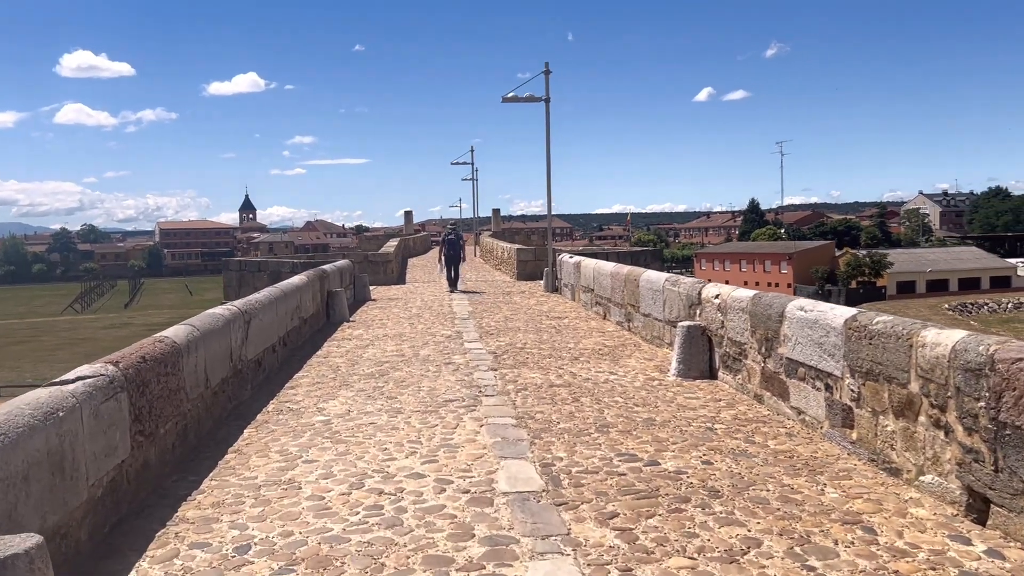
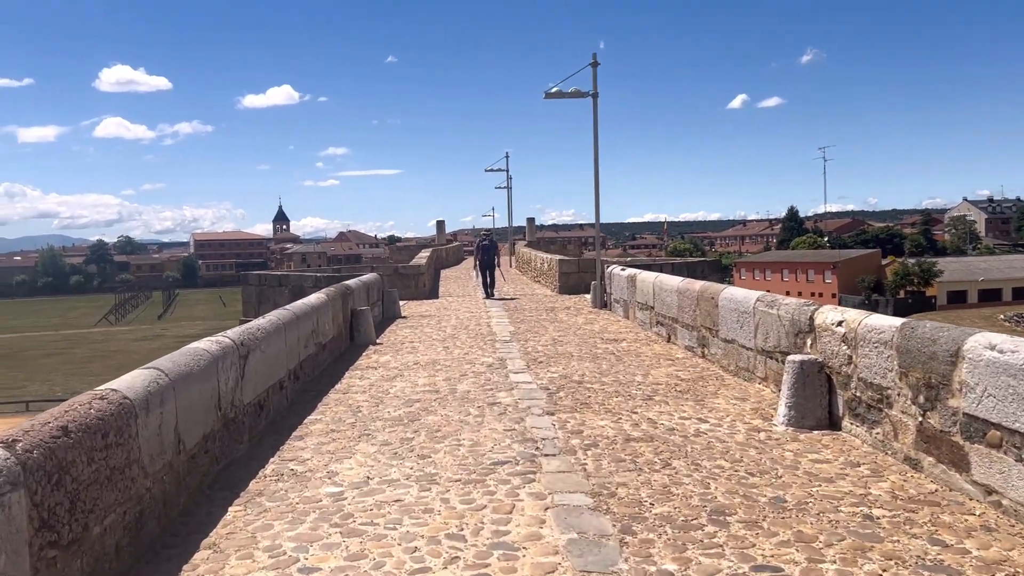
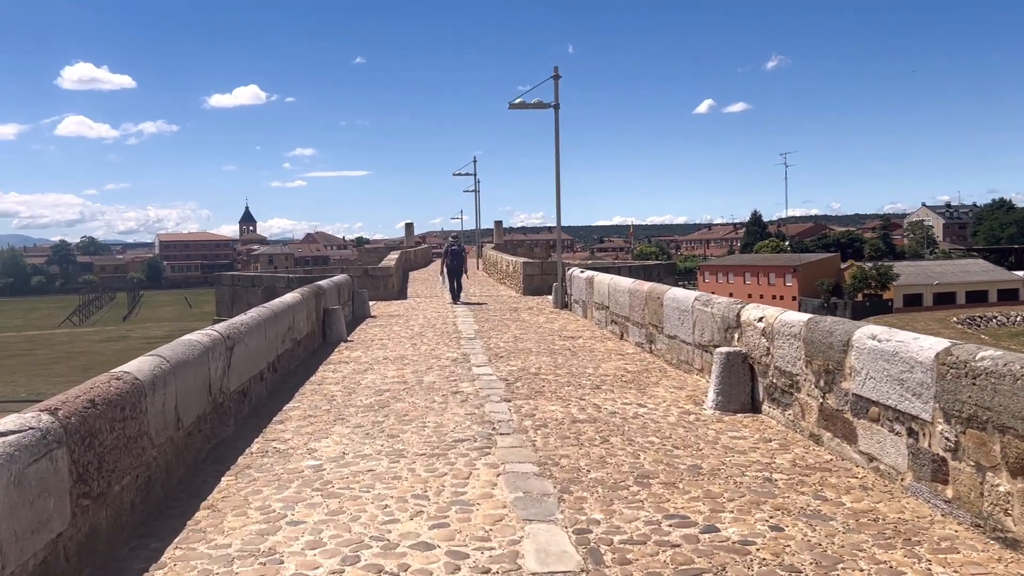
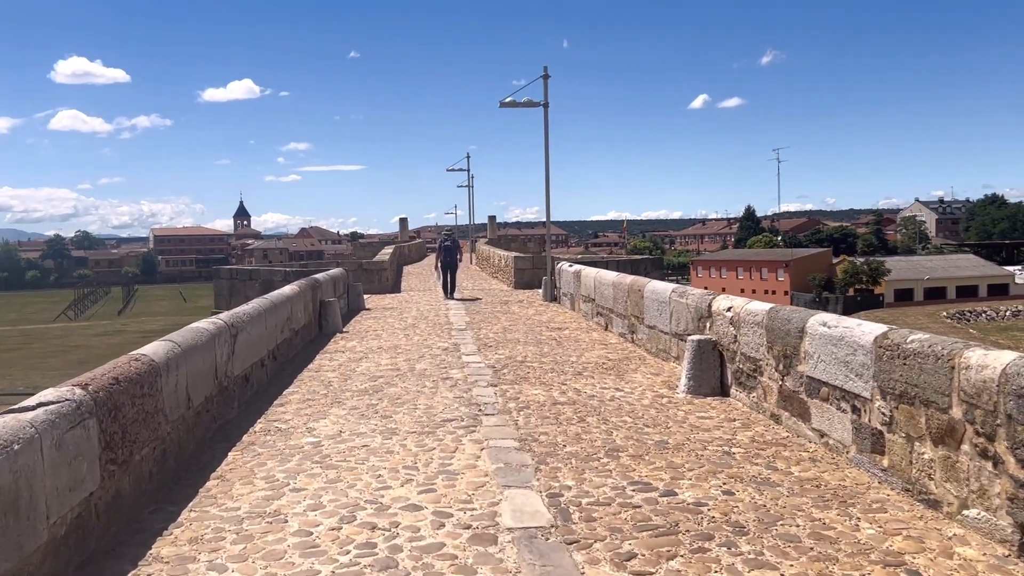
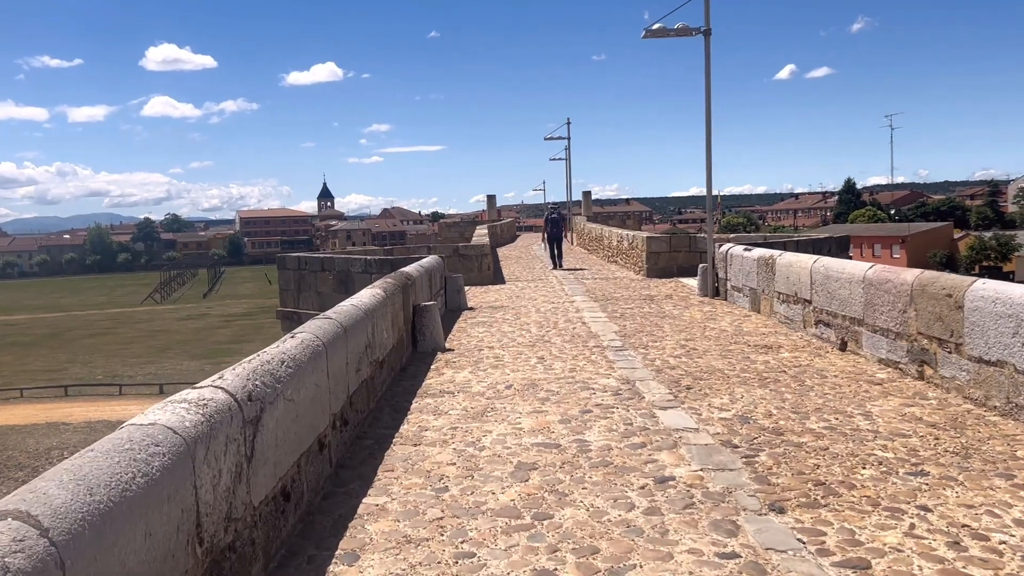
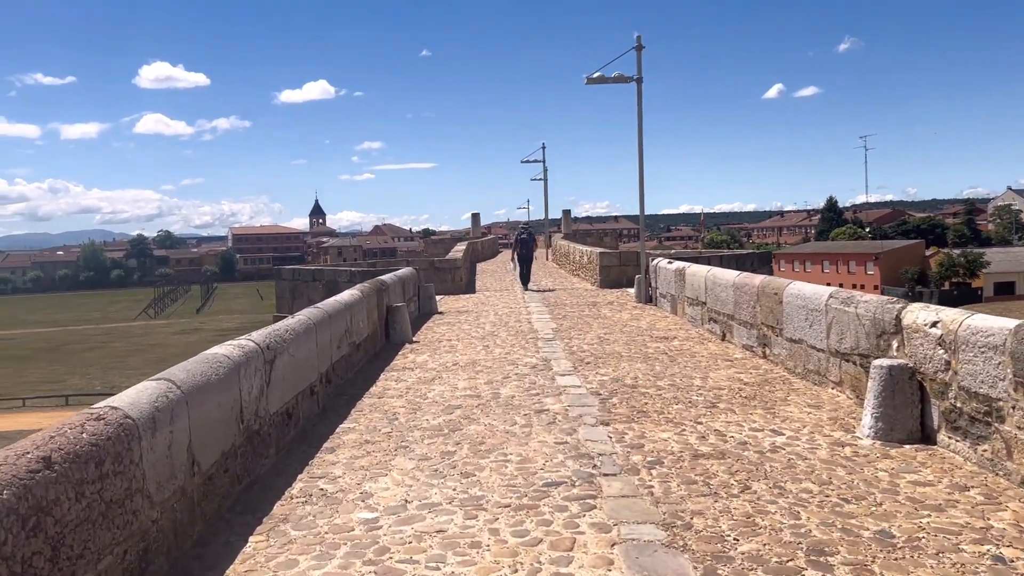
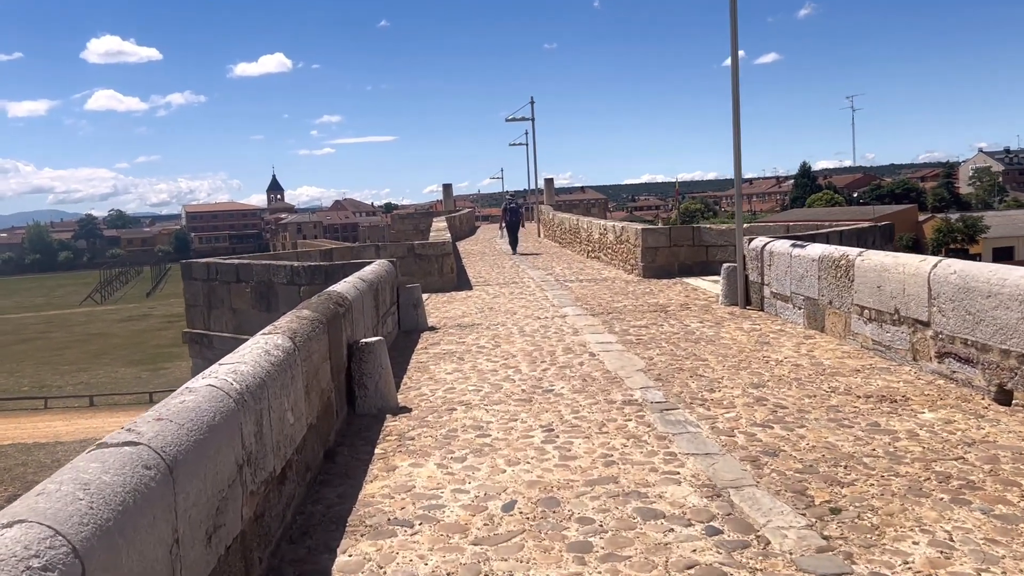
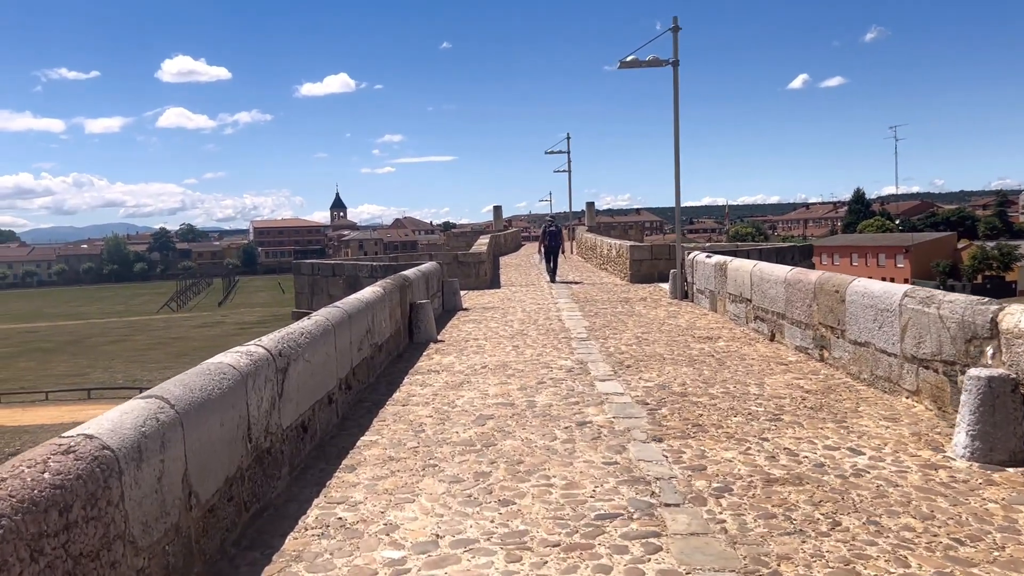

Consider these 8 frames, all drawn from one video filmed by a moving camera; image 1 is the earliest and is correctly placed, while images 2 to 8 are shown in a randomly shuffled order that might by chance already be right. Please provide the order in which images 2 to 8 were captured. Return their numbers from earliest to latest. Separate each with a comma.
4, 3, 2, 6, 8, 5, 7
